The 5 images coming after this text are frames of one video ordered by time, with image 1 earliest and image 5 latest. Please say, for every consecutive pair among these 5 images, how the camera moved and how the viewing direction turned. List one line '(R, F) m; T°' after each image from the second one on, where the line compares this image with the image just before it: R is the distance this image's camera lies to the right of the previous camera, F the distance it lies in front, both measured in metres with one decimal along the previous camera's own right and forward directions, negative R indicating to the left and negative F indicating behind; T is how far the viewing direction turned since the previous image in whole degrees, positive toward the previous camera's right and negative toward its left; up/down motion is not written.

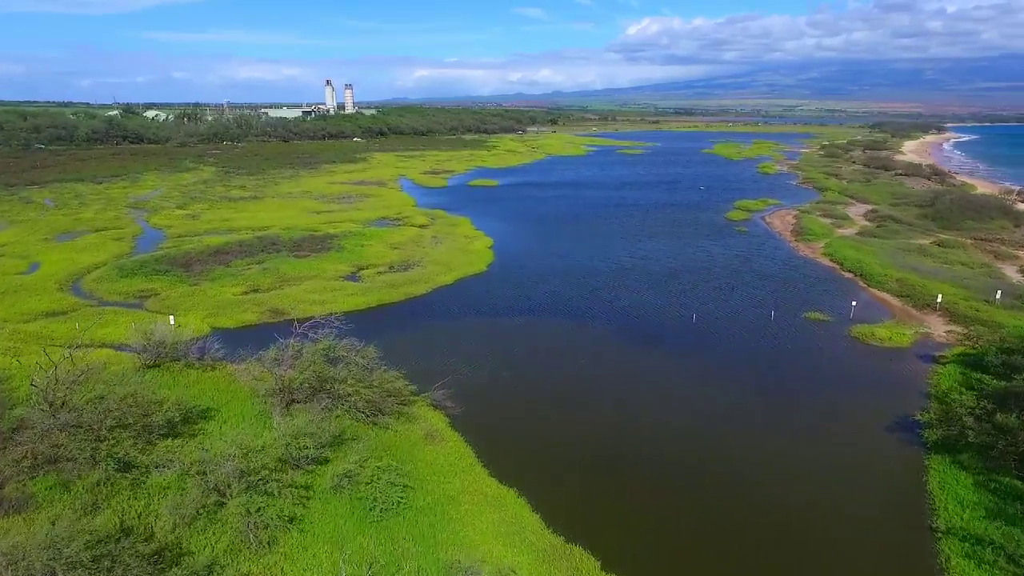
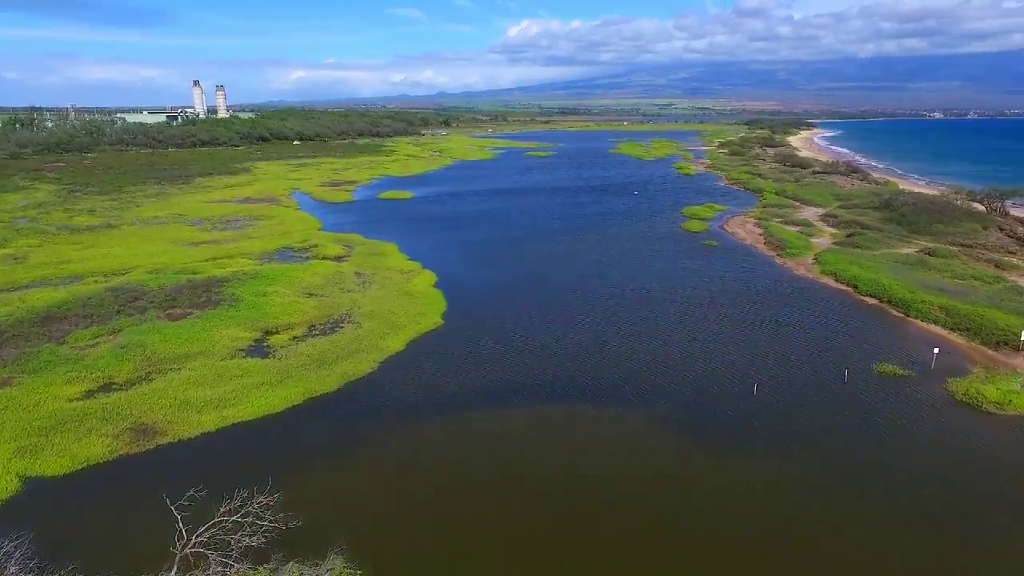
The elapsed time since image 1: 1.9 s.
(-3.2, +9.5) m; +10°
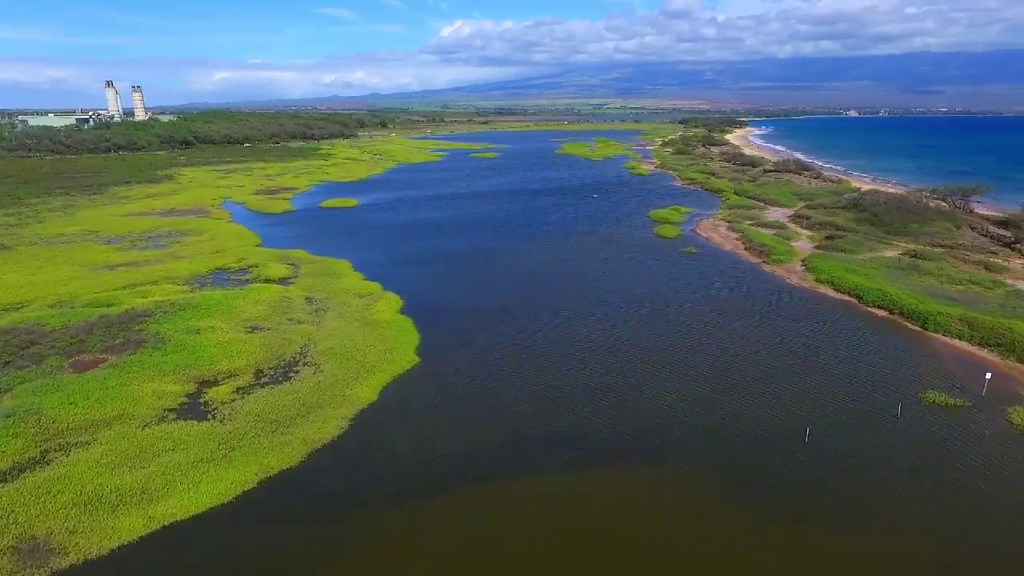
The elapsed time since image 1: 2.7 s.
(-1.8, +4.2) m; +5°
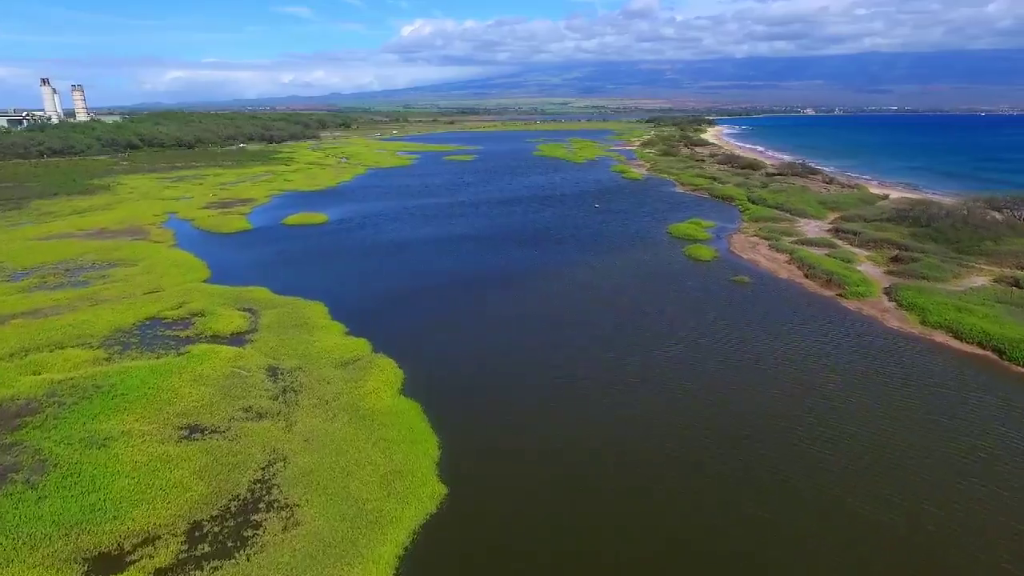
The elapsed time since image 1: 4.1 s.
(-2.8, +8.4) m; +3°
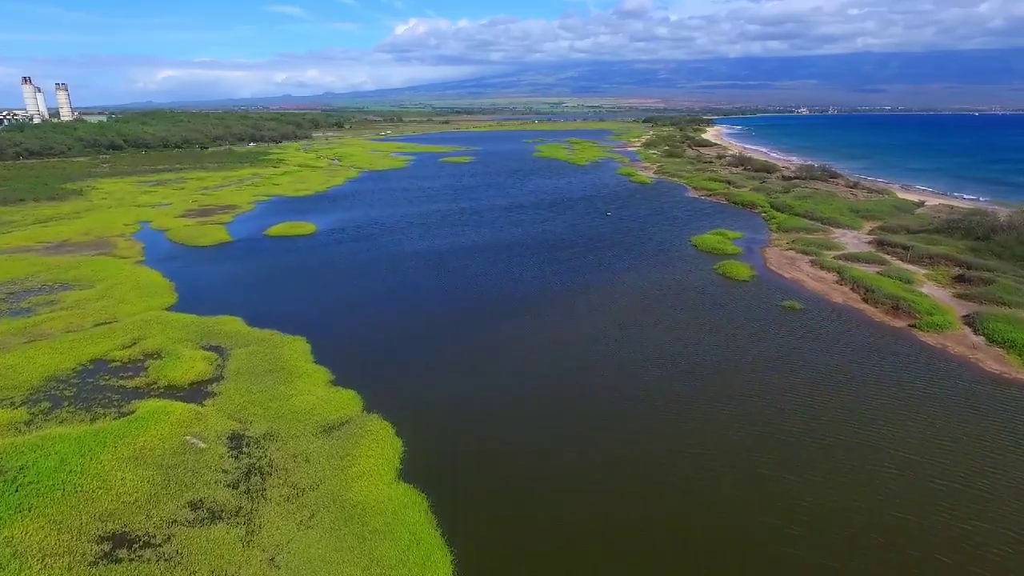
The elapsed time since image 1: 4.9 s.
(-1.0, +5.0) m; +1°
